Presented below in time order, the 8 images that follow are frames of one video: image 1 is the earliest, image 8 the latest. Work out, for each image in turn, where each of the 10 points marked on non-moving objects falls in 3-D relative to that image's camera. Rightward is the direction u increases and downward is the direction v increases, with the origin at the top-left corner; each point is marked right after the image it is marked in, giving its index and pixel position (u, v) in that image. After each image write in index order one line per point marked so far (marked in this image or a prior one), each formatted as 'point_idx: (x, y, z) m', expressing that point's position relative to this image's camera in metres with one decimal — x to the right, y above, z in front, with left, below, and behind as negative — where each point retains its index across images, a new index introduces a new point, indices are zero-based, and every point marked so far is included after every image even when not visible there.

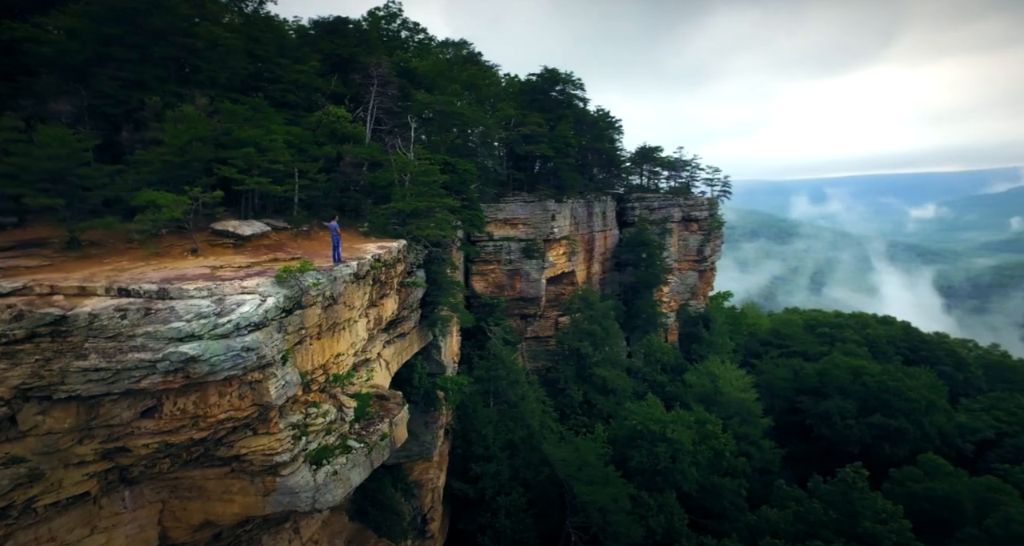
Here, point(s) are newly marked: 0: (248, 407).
0: (-3.6, -1.8, +7.3) m
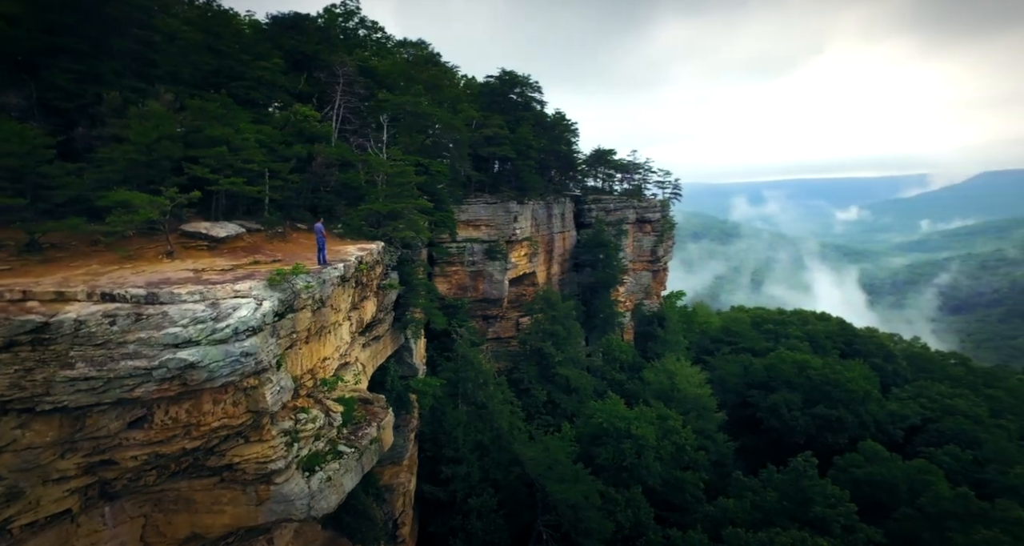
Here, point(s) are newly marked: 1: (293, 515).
0: (-3.6, -1.9, +7.1) m
1: (-3.2, -3.5, +7.8) m
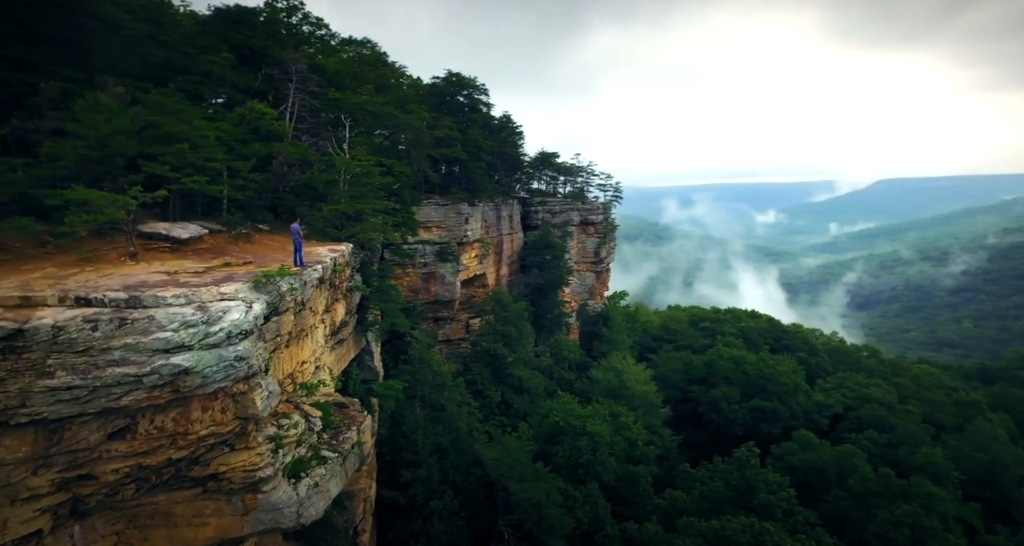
0: (-3.6, -1.9, +6.8) m
1: (-3.3, -3.6, +7.6) m
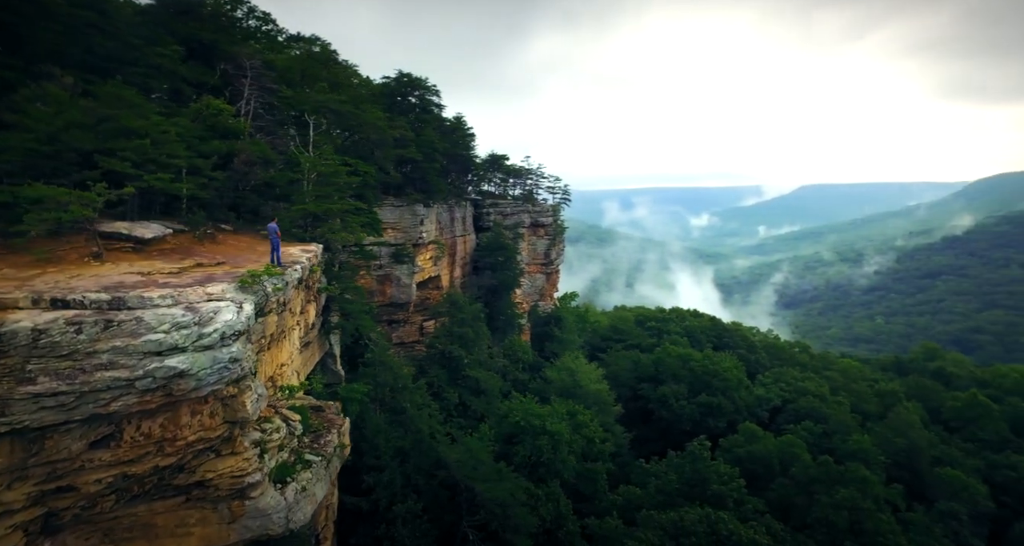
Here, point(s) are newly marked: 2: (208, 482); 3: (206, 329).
0: (-3.6, -1.9, +6.6) m
1: (-3.4, -3.6, +7.4) m
2: (-4.0, -2.7, +6.9) m
3: (-3.5, -0.6, +6.1) m
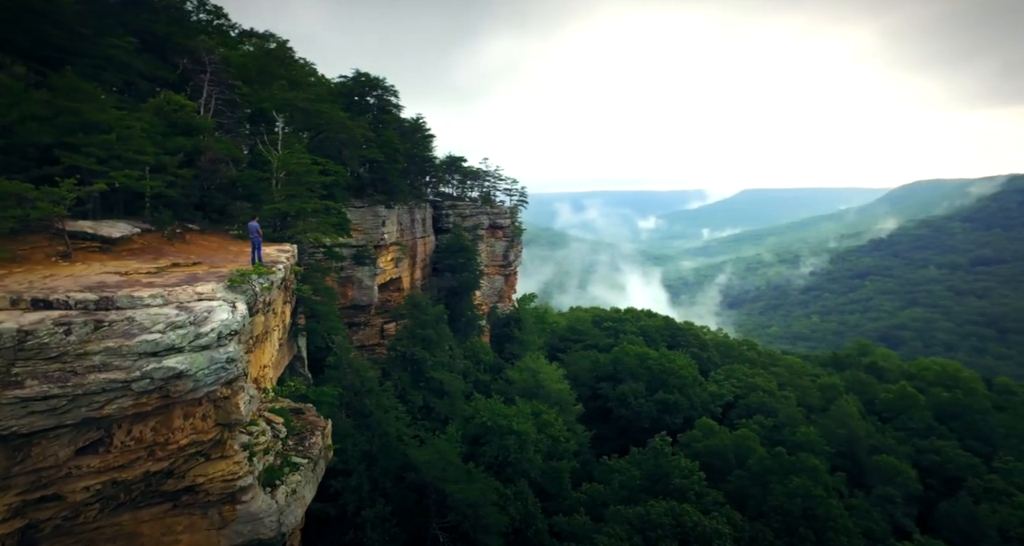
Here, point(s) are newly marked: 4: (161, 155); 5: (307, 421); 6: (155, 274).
0: (-3.6, -1.9, +6.5) m
1: (-3.4, -3.5, +7.2) m
2: (-4.0, -2.7, +6.7) m
3: (-3.4, -0.6, +5.9) m
4: (-8.0, +2.7, +12.2) m
5: (-3.8, -2.8, +10.0) m
6: (-5.1, 0.0, +7.6) m
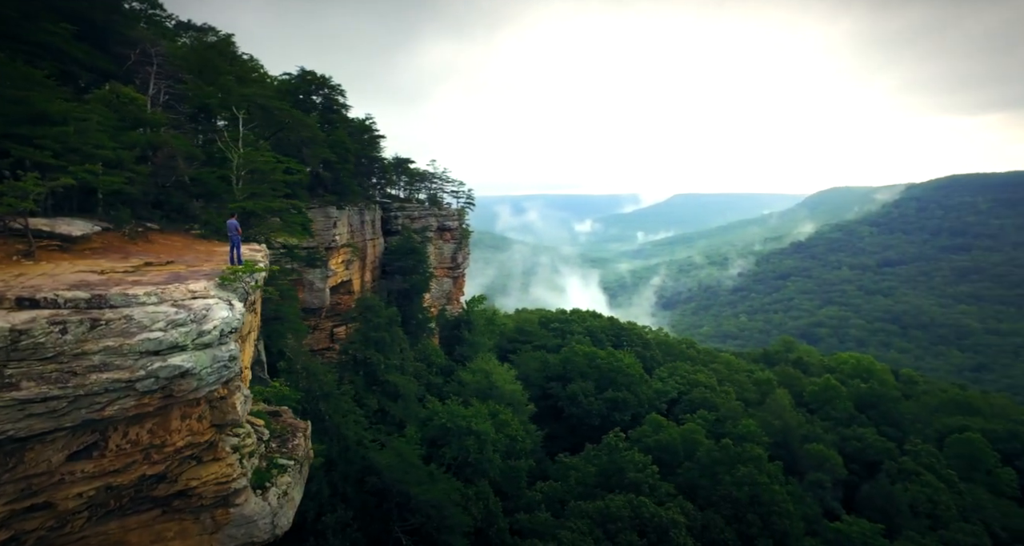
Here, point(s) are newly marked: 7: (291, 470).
0: (-3.6, -1.9, +6.3) m
1: (-3.4, -3.5, +7.1) m
2: (-3.9, -2.7, +6.5) m
3: (-3.4, -0.6, +5.8) m
4: (-8.6, +2.7, +11.6) m
5: (-4.2, -2.8, +9.8) m
6: (-5.1, 0.0, +7.3) m
7: (-3.5, -3.1, +8.3) m
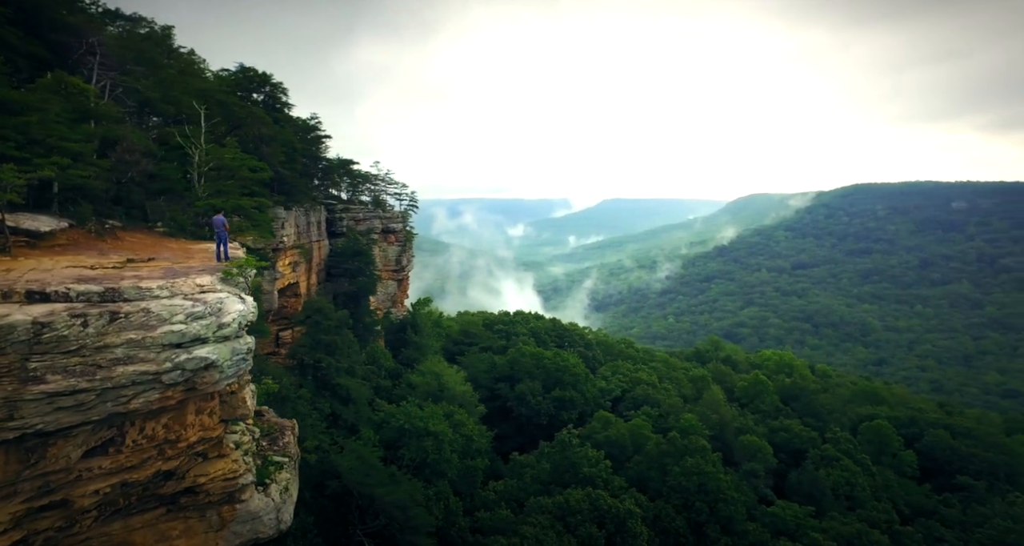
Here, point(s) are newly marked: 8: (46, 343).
0: (-3.5, -1.8, +6.3) m
1: (-3.4, -3.4, +7.1) m
2: (-3.8, -2.6, +6.5) m
3: (-3.2, -0.5, +5.8) m
4: (-9.0, +2.7, +11.0) m
5: (-4.4, -2.7, +9.7) m
6: (-5.1, +0.1, +7.1) m
7: (-3.5, -3.0, +8.3) m
8: (-4.3, -0.6, +4.8) m
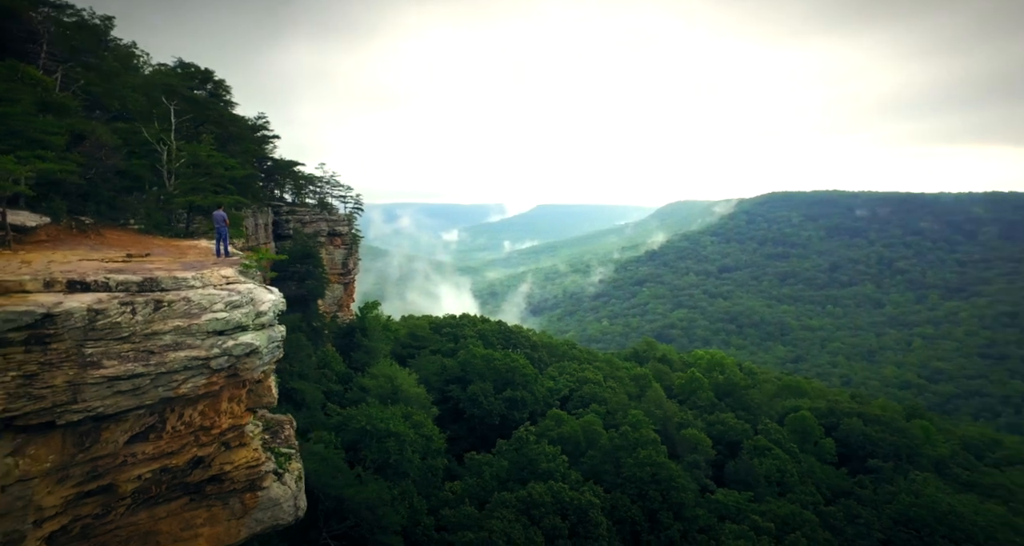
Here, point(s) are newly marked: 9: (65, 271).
0: (-3.2, -1.7, +6.5) m
1: (-3.2, -3.4, +7.3) m
2: (-3.6, -2.5, +6.6) m
3: (-2.9, -0.4, +6.0) m
4: (-9.3, +2.7, +10.7) m
5: (-4.5, -2.6, +9.8) m
6: (-5.0, +0.1, +7.1) m
7: (-3.5, -2.9, +8.4) m
8: (-4.0, -0.5, +4.9) m
9: (-5.2, +0.1, +5.9) m
